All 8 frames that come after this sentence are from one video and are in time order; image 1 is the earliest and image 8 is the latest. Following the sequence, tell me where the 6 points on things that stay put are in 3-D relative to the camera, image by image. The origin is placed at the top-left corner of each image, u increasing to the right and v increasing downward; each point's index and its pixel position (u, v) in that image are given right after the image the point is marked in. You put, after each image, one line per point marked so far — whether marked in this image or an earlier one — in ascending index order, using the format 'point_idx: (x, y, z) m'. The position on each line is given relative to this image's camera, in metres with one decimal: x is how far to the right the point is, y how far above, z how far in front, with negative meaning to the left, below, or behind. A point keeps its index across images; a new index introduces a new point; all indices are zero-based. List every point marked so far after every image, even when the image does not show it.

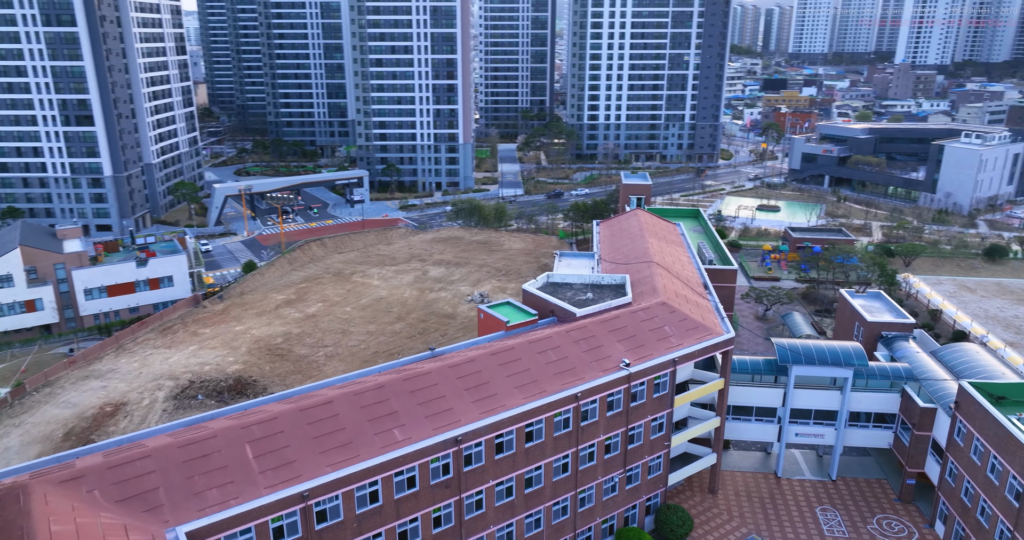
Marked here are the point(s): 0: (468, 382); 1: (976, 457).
0: (-1.0, -2.7, +17.0) m
1: (+12.1, -4.9, +18.4) m
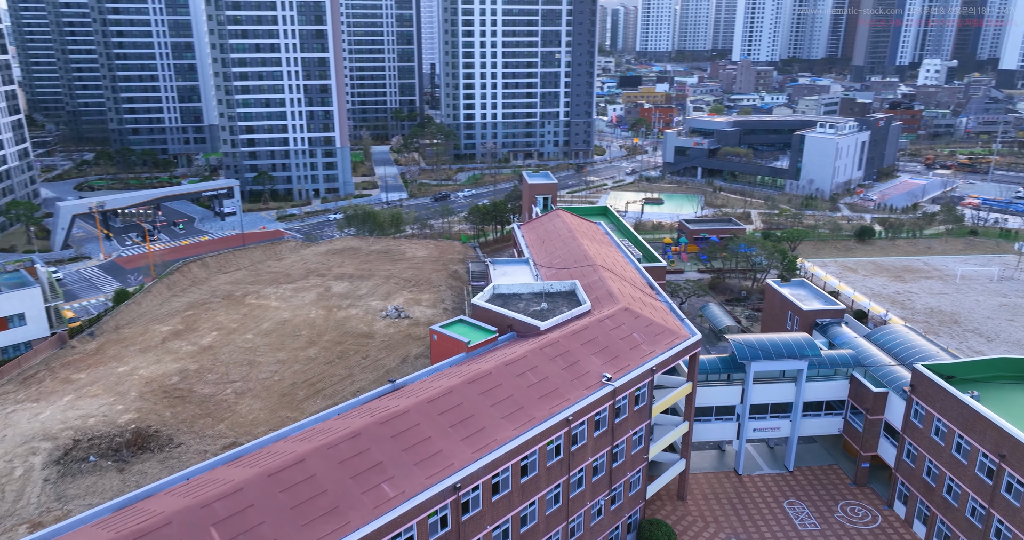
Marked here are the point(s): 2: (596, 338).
0: (-1.3, -3.1, +15.1) m
1: (+11.4, -4.5, +19.0) m
2: (+2.2, -1.8, +18.8) m
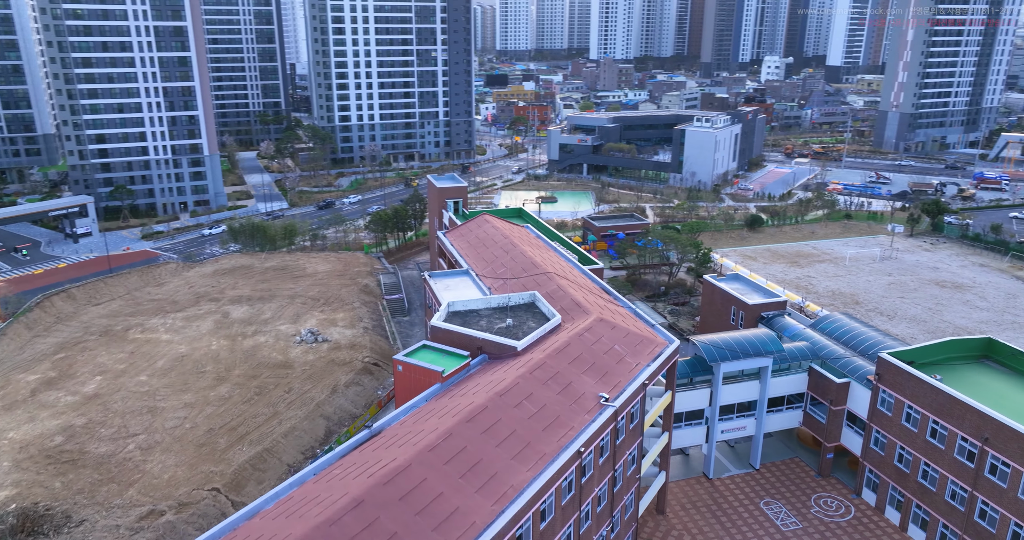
0: (-1.0, -3.6, +13.1) m
1: (+10.8, -4.2, +19.3) m
2: (+1.7, -2.1, +17.3) m
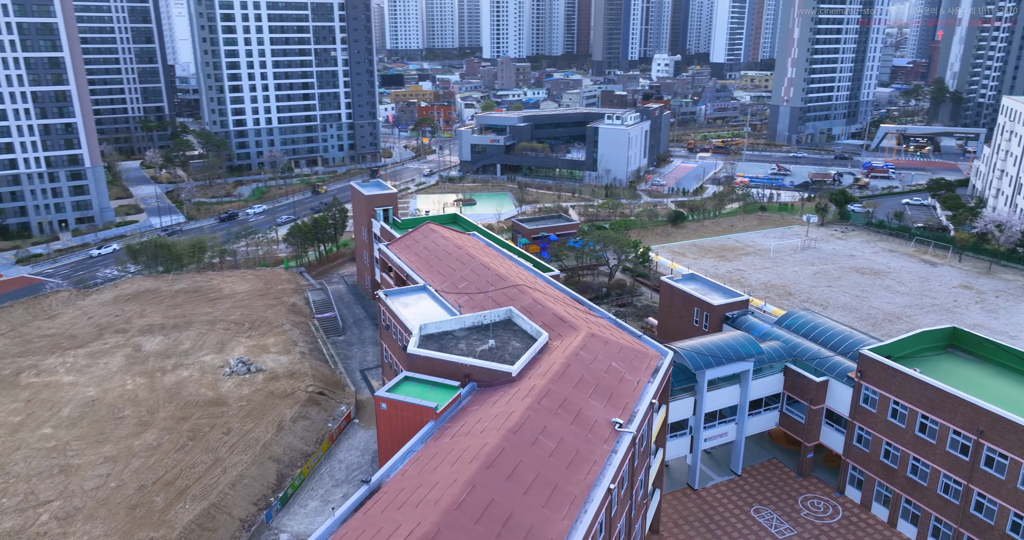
0: (-0.3, -4.0, +11.4) m
1: (+10.4, -4.1, +19.2) m
2: (+1.6, -2.4, +16.0) m
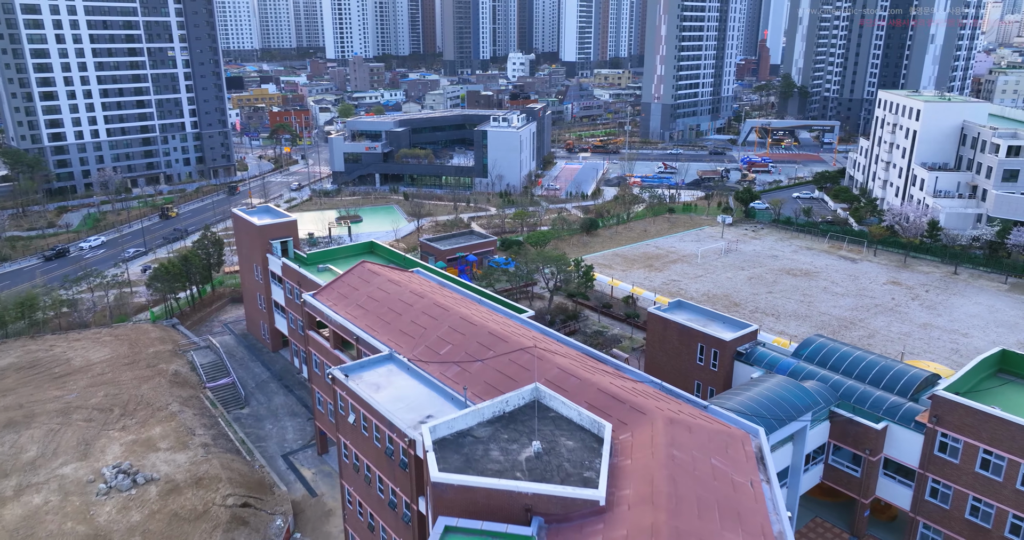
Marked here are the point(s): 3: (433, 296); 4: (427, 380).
0: (+2.2, -5.3, +6.5) m
1: (+11.0, -4.7, +16.4) m
2: (+3.0, -3.6, +11.4) m
3: (-2.2, -0.8, +19.6) m
4: (-1.9, -2.5, +16.0) m
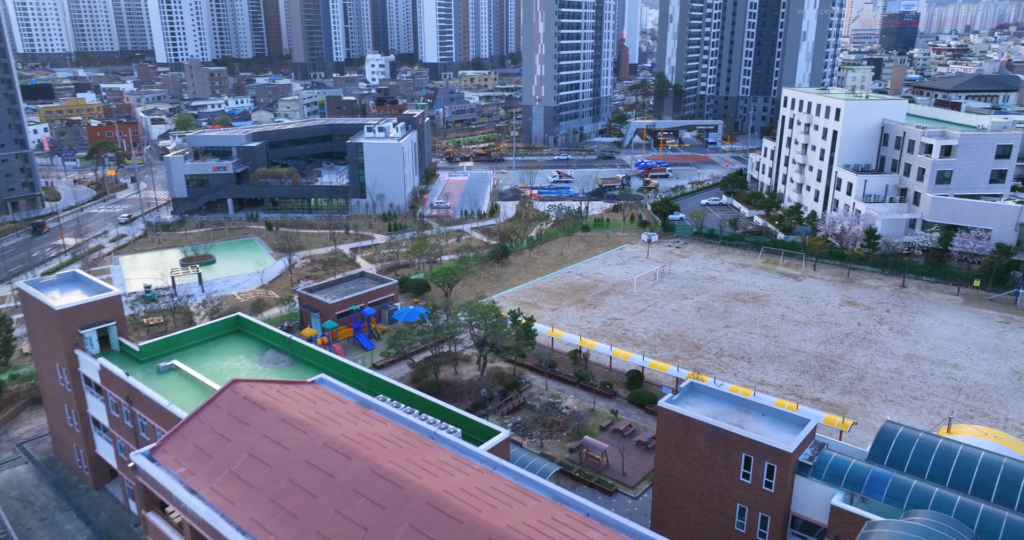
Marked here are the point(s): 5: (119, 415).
0: (+4.6, -7.1, -0.4) m
1: (+11.4, -6.0, +11.0) m
2: (+4.4, -5.4, +4.6) m
3: (-2.4, -3.0, +11.6) m
4: (-1.4, -4.7, +8.2) m
5: (-10.2, -3.7, +18.3) m
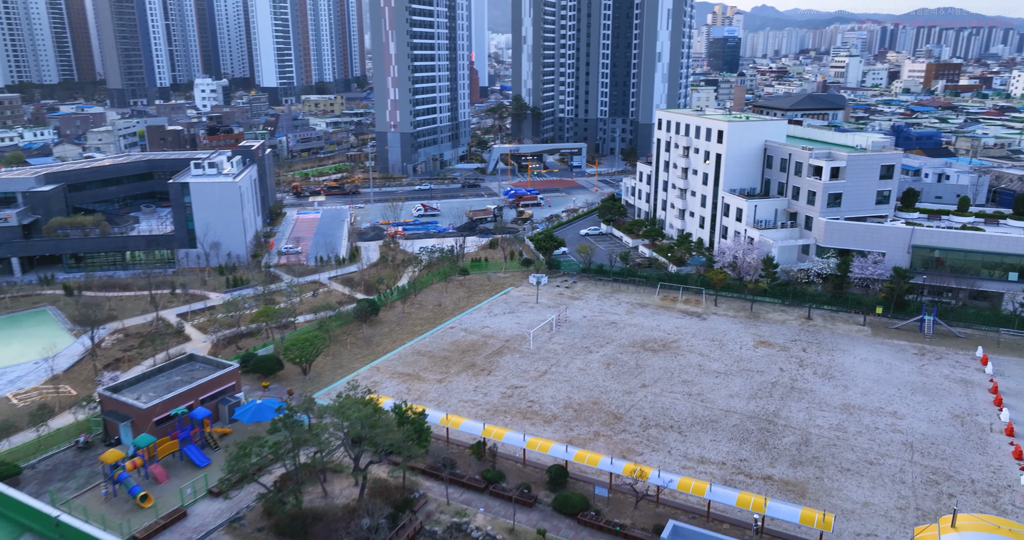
0: (+6.9, -8.2, -5.2) m
1: (+11.2, -7.1, +7.4) m
2: (+5.5, -6.7, -0.4) m
3: (-2.6, -4.9, +5.2) m
4: (-0.8, -6.4, +2.1) m
5: (-11.5, -6.4, +10.2) m
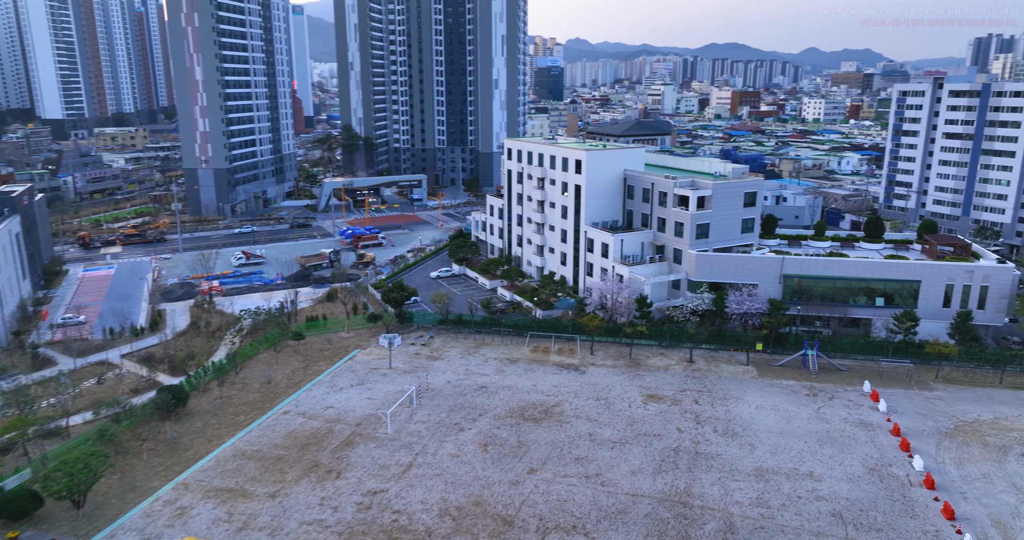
0: (+9.9, -8.6, -8.9) m
1: (+11.2, -7.8, +4.4) m
2: (+7.4, -7.3, -4.4) m
3: (-1.9, -6.3, -0.7) m
4: (+0.7, -7.6, -3.5) m
5: (-11.5, -8.5, +2.1) m
